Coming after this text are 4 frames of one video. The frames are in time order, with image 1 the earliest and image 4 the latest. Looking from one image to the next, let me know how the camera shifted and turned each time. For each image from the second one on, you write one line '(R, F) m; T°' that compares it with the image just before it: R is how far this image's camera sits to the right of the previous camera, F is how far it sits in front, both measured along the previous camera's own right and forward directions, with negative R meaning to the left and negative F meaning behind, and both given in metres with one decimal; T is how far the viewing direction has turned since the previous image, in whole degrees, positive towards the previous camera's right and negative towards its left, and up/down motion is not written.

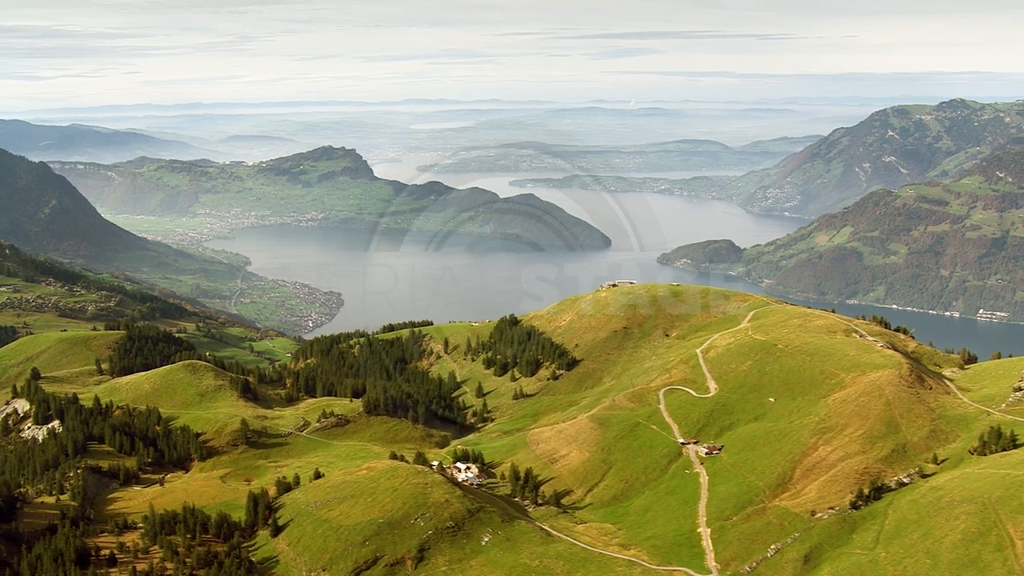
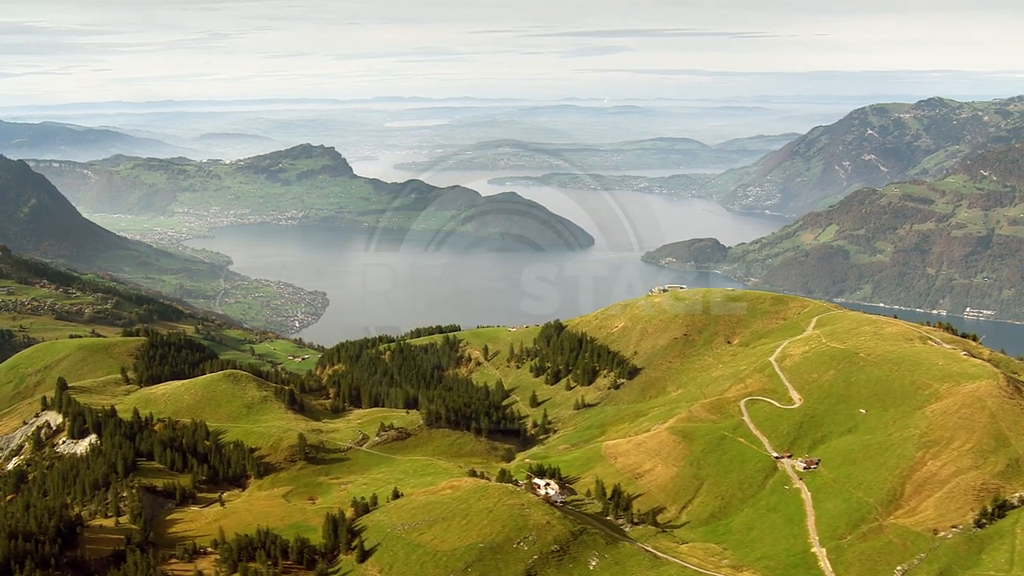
(-15.0, +4.8) m; +2°
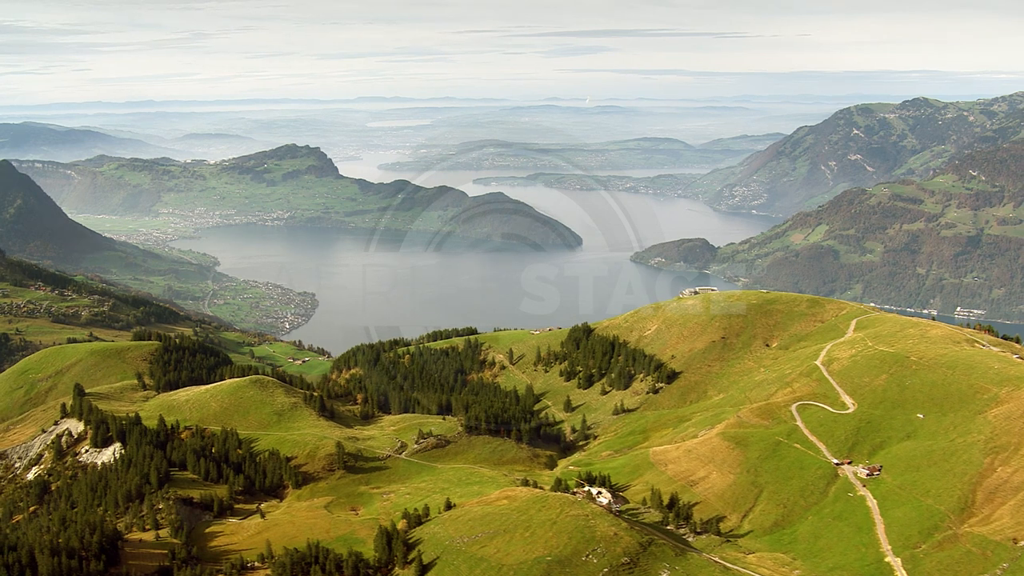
(-9.3, +2.9) m; +1°
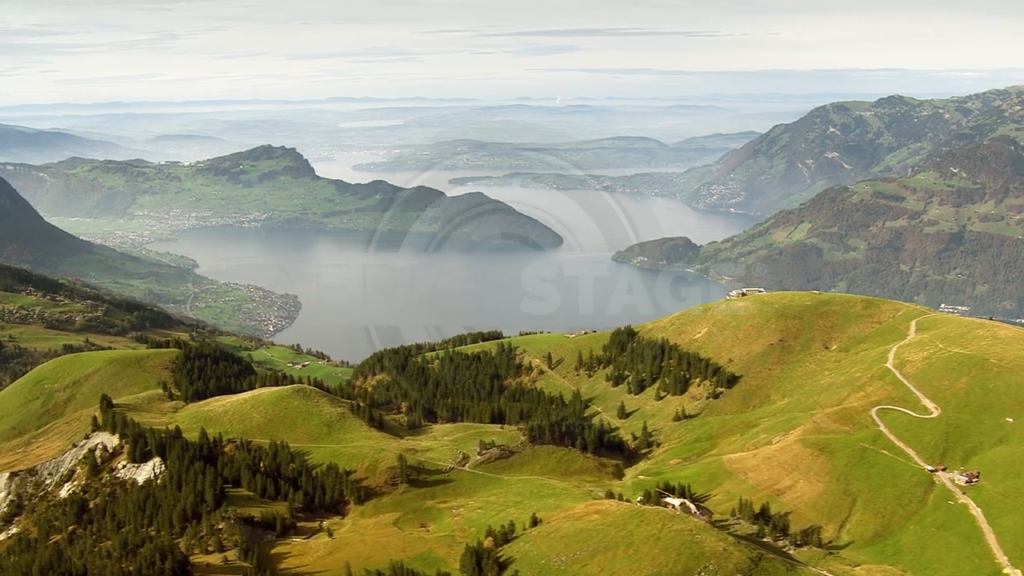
(-14.0, +4.6) m; +2°
